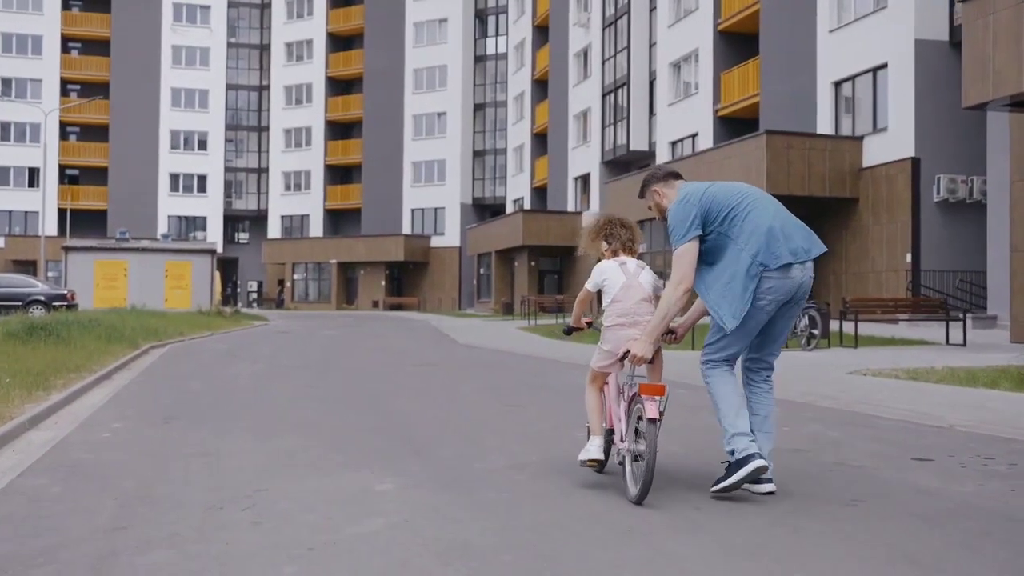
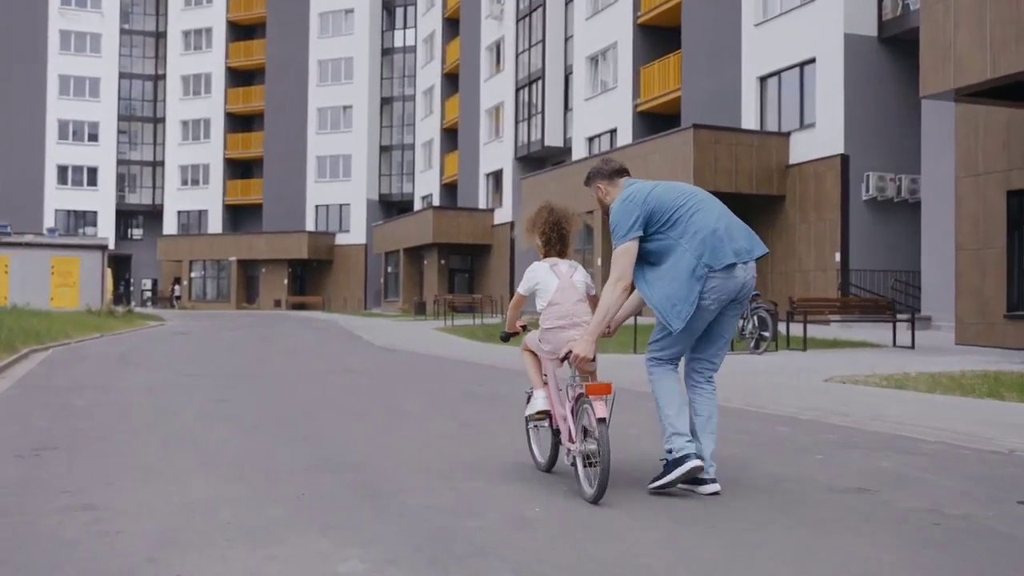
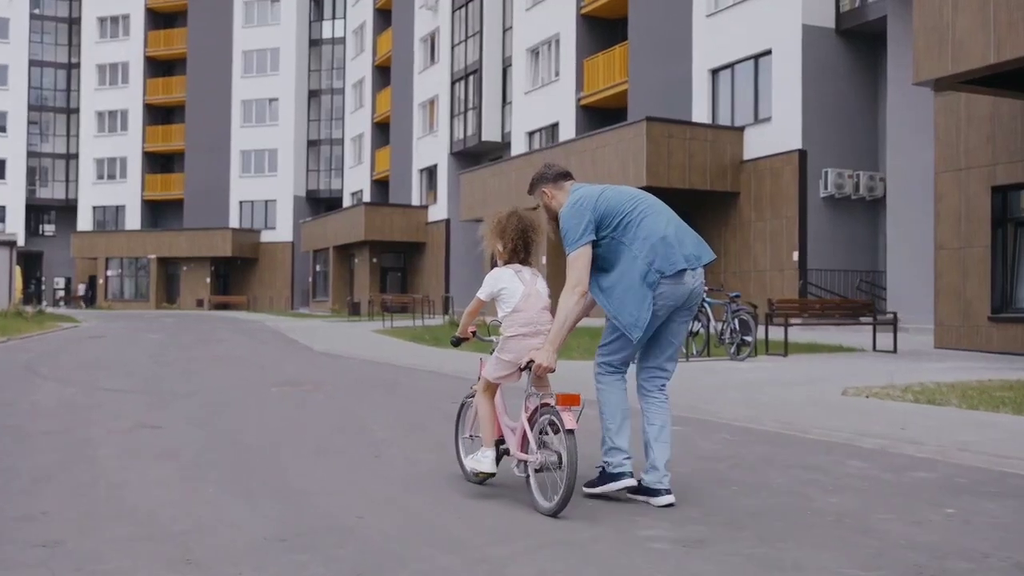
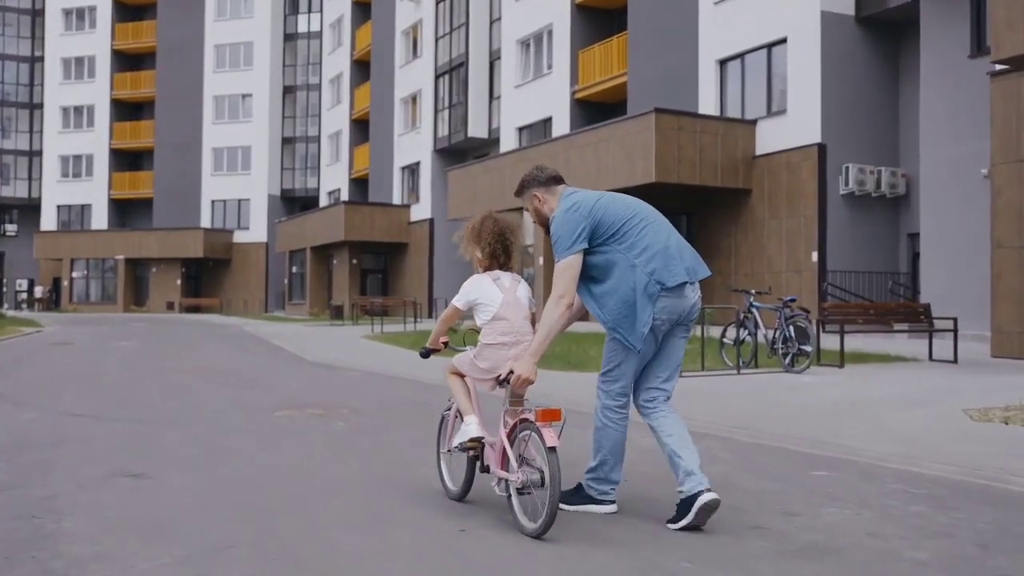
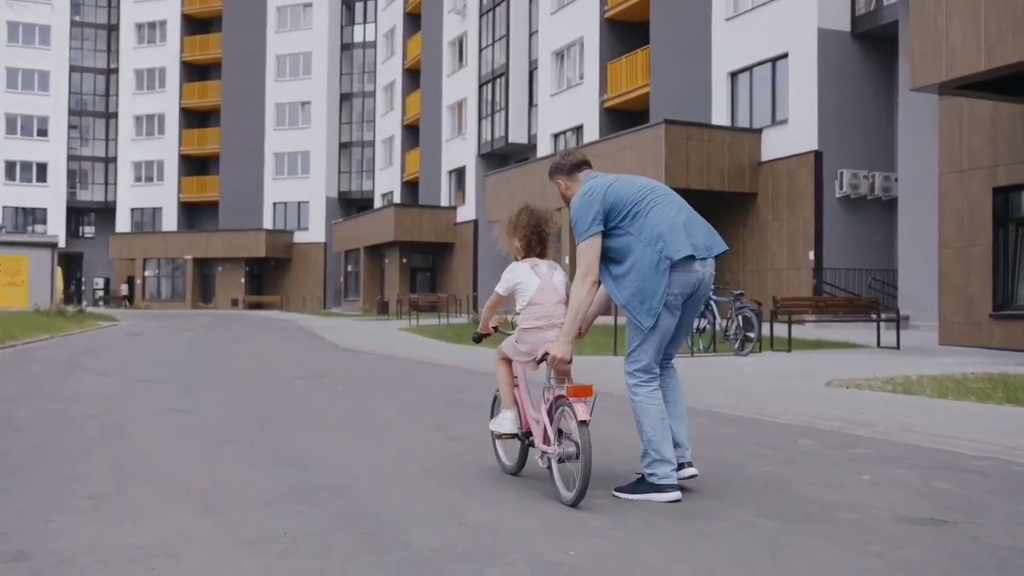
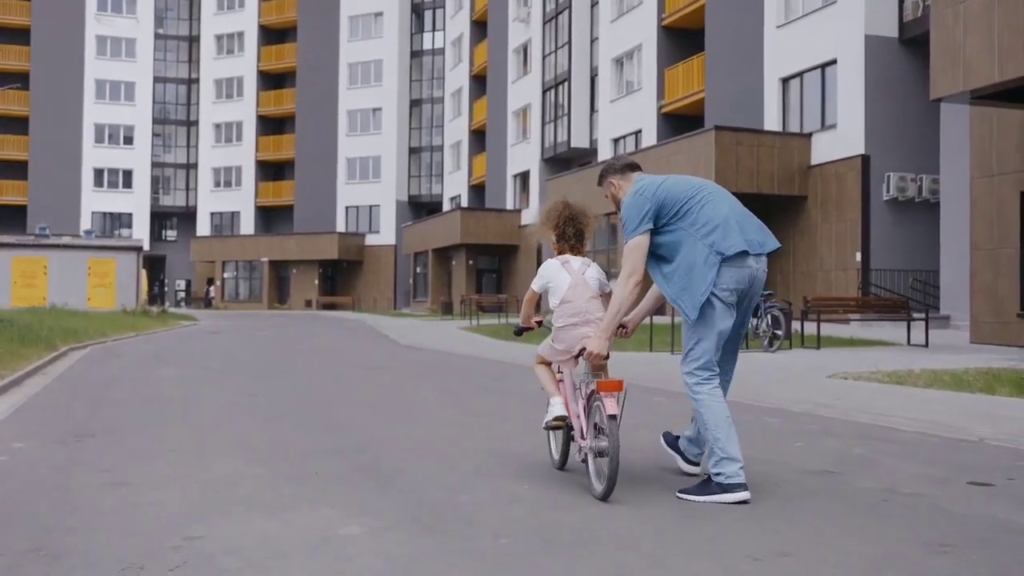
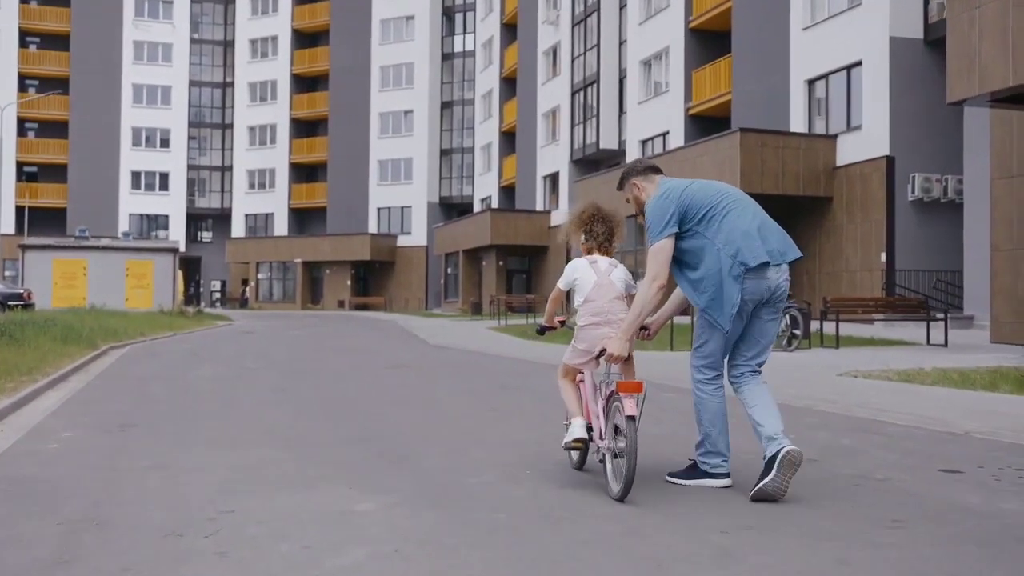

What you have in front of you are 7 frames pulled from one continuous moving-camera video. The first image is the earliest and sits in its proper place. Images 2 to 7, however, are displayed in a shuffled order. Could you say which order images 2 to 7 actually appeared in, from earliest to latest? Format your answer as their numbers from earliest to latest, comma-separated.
7, 6, 2, 5, 3, 4
